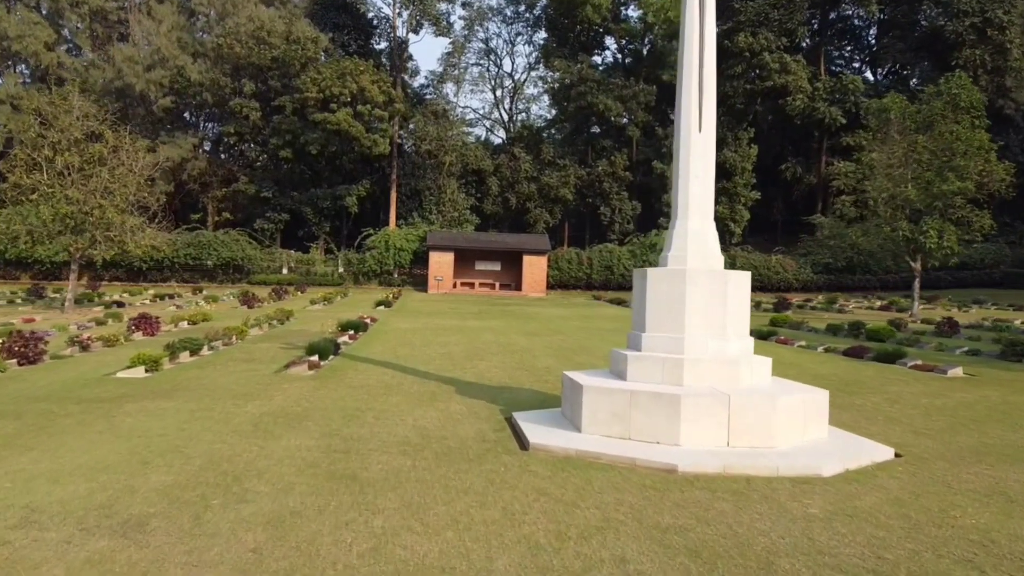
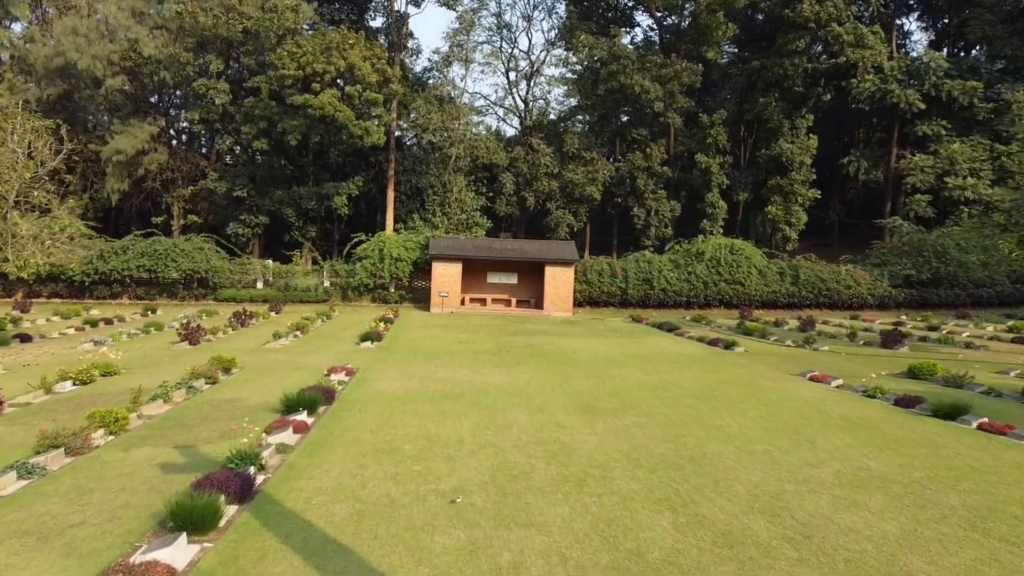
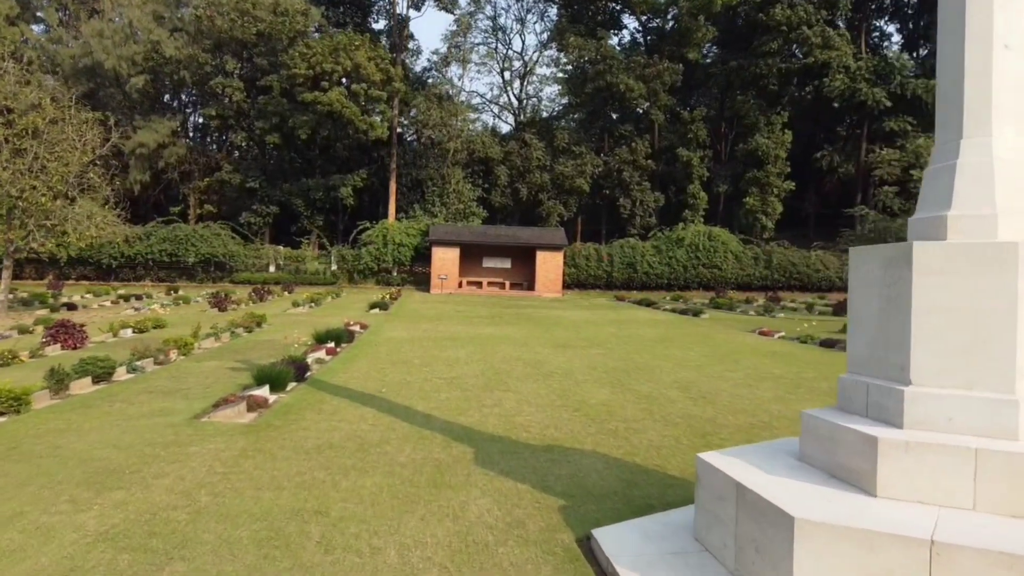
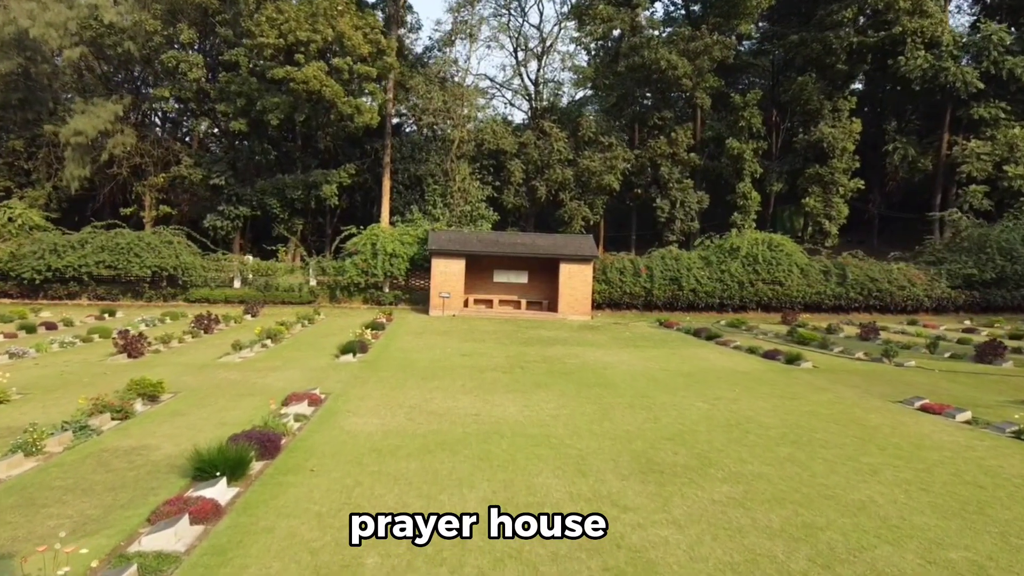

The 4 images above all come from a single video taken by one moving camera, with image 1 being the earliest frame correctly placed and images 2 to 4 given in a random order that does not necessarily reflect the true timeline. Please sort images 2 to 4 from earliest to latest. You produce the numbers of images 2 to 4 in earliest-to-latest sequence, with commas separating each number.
3, 2, 4
